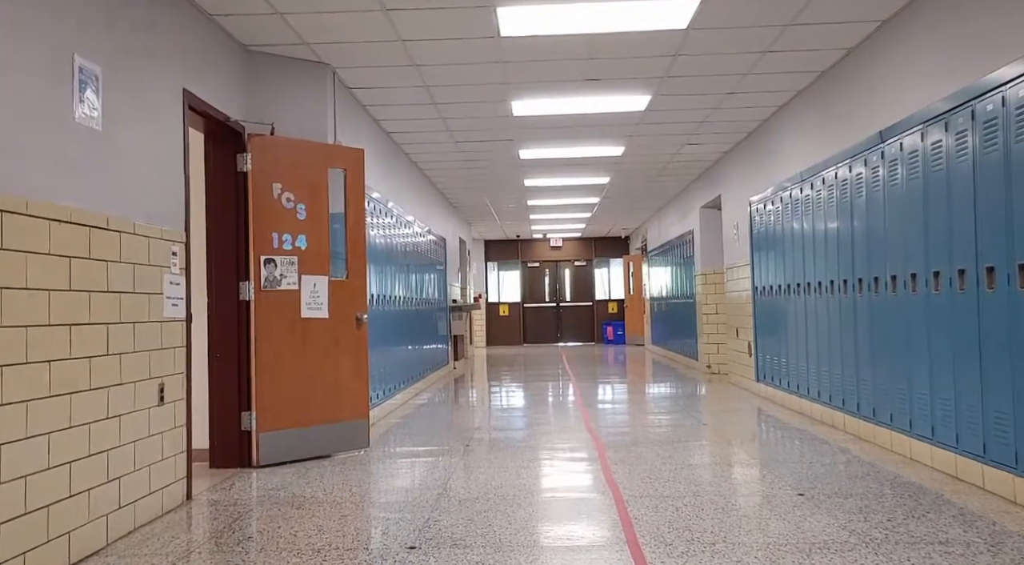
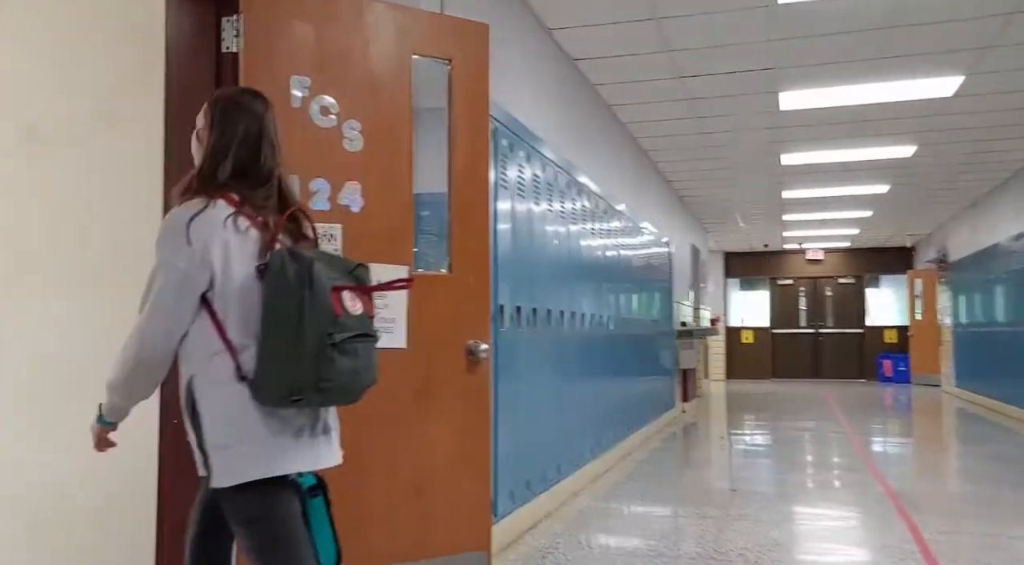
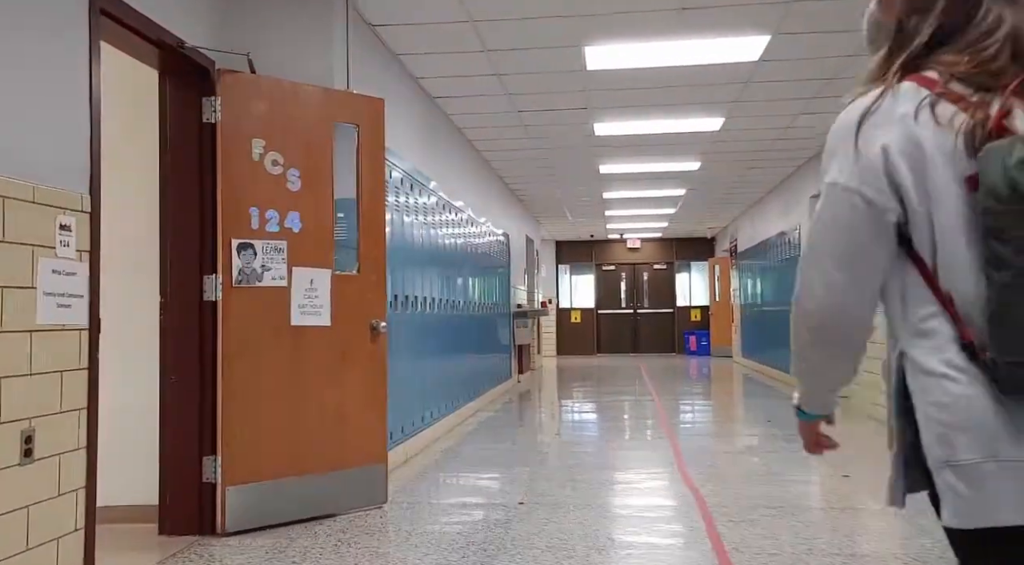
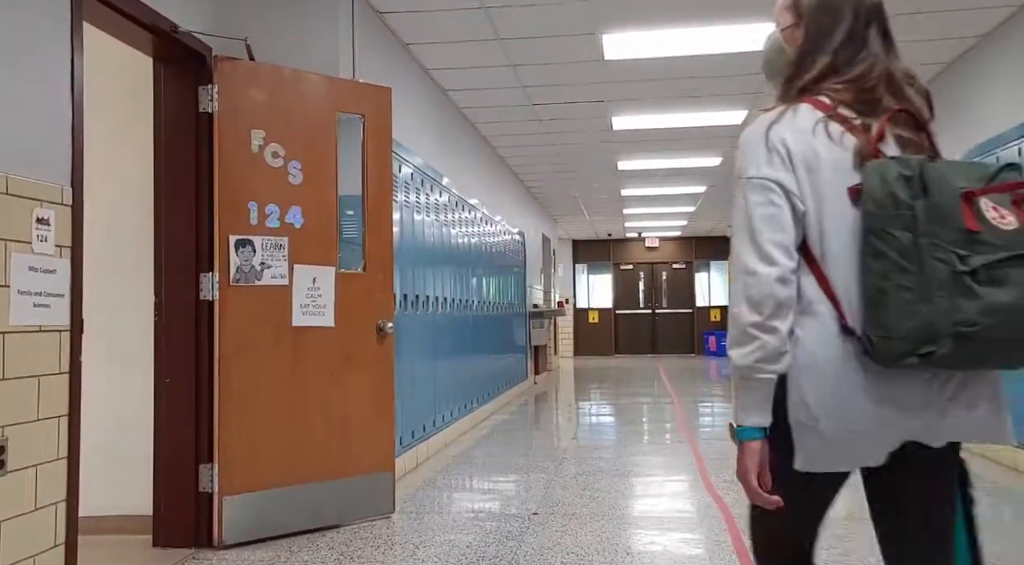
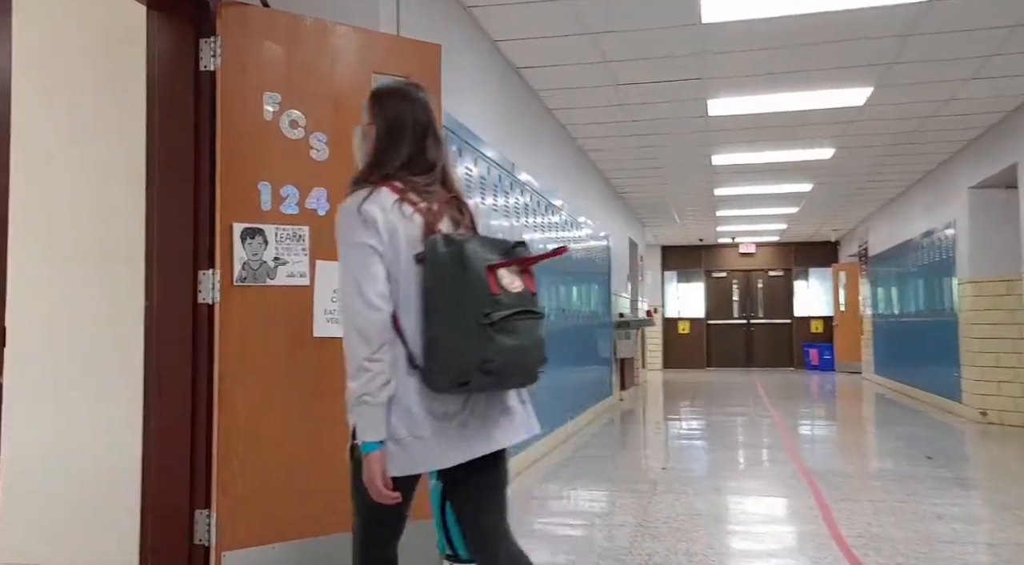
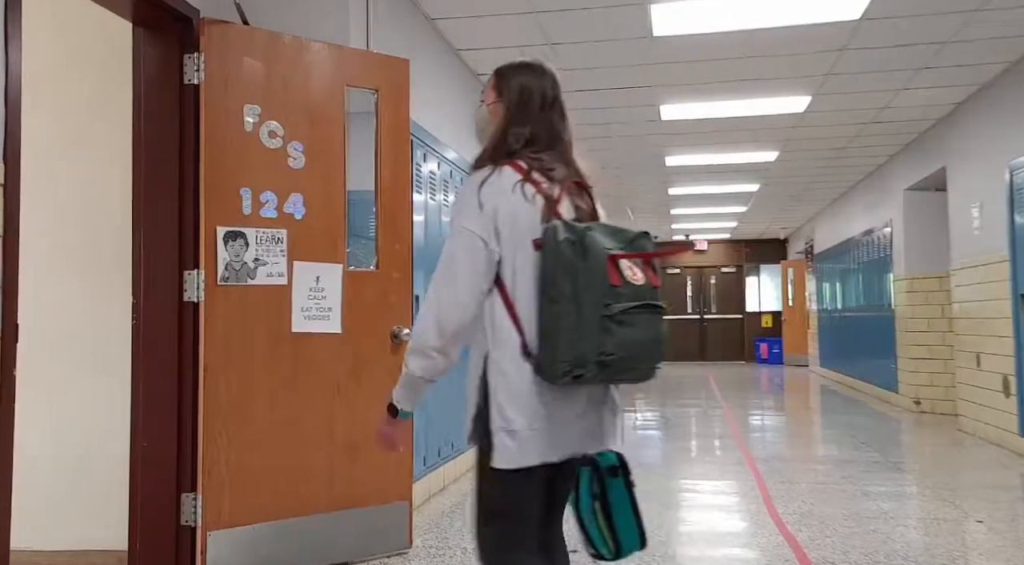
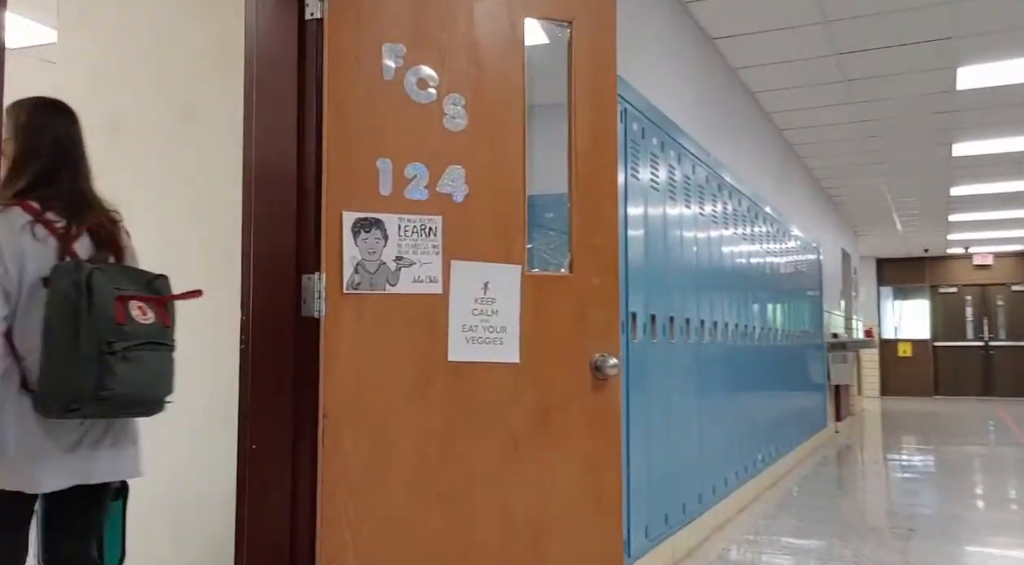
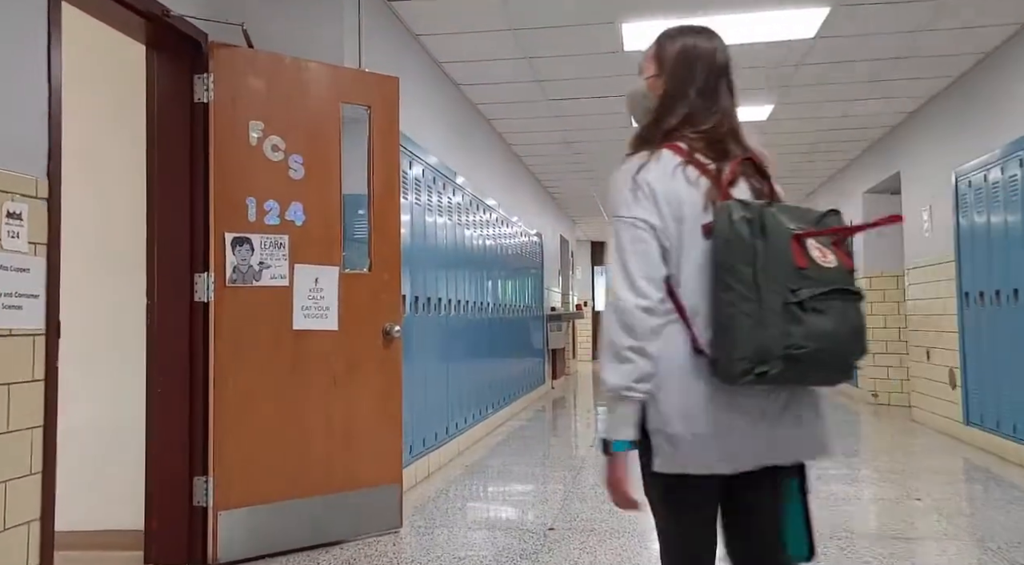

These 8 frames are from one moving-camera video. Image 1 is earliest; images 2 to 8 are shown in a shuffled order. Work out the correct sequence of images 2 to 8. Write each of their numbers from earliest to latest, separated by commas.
3, 4, 8, 6, 5, 2, 7
